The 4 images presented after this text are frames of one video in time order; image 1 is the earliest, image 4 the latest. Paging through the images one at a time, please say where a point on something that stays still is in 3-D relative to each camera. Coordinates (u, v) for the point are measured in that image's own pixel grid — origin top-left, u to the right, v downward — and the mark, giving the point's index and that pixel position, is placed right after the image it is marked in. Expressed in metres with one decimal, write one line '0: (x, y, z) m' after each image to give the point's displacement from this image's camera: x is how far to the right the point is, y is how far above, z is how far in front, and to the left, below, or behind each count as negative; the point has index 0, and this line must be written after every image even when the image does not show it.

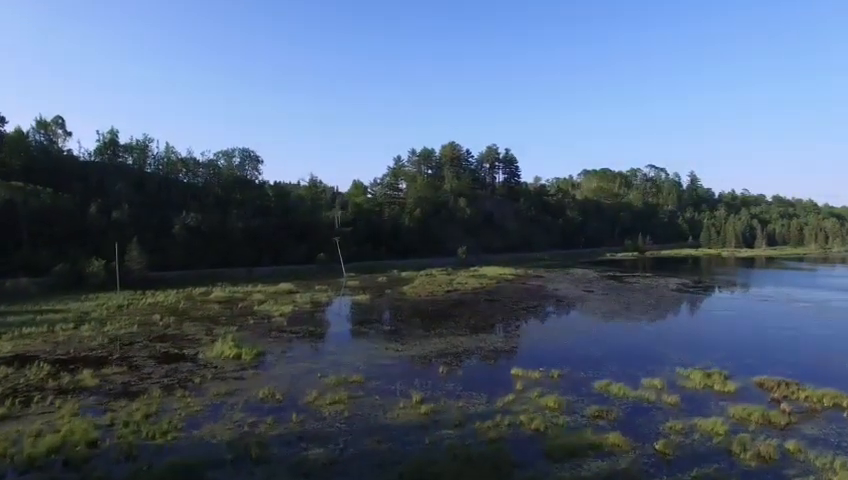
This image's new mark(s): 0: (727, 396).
0: (+10.2, -5.2, +18.1) m
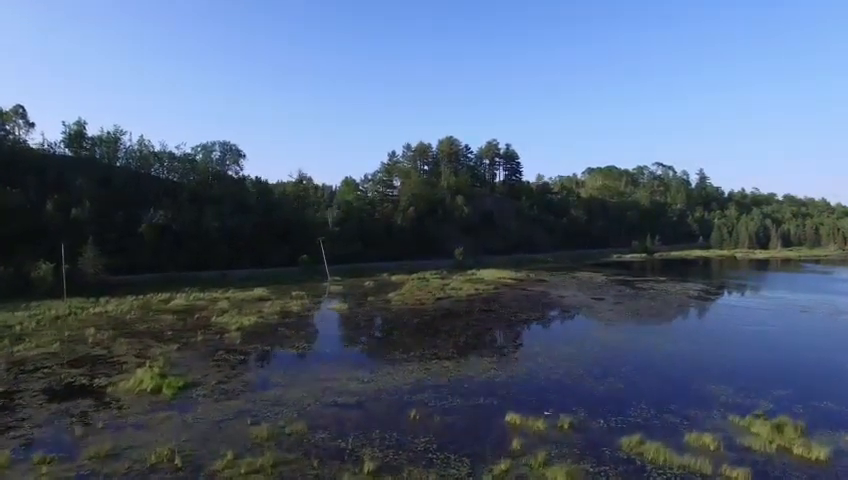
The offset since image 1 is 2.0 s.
0: (+9.1, -5.3, +12.5) m
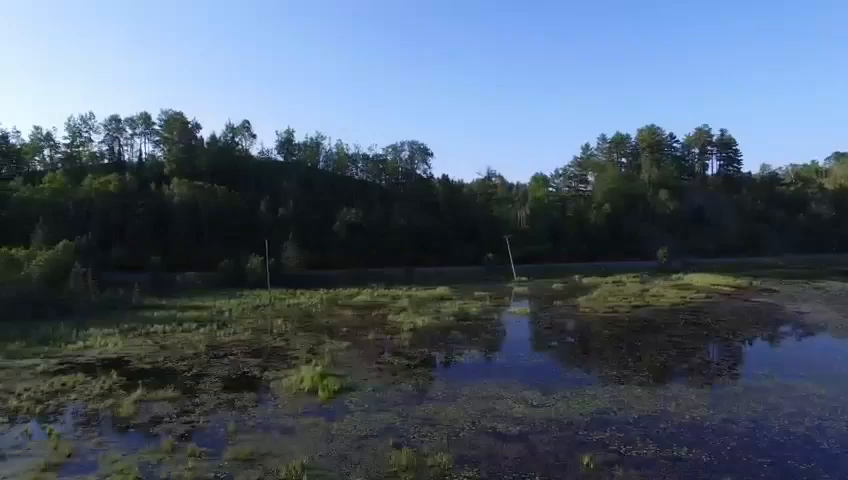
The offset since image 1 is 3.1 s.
0: (+11.4, -5.3, +5.8) m
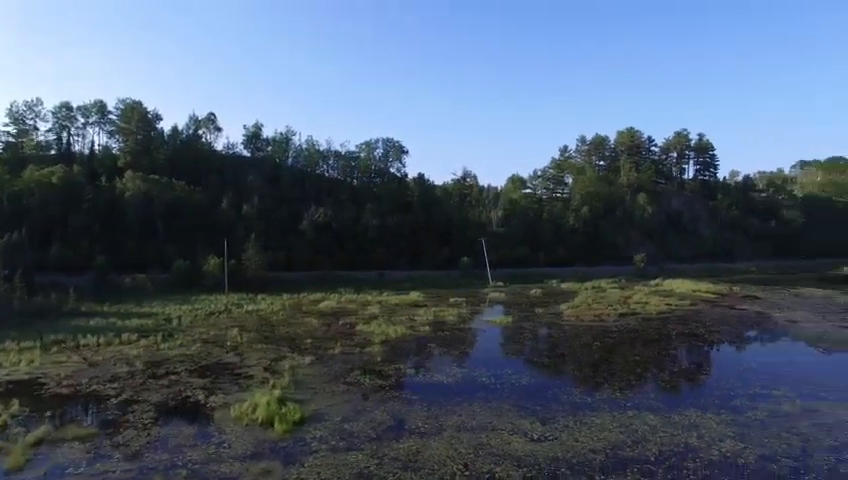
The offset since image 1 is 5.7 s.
0: (+11.5, -5.4, +3.3) m
